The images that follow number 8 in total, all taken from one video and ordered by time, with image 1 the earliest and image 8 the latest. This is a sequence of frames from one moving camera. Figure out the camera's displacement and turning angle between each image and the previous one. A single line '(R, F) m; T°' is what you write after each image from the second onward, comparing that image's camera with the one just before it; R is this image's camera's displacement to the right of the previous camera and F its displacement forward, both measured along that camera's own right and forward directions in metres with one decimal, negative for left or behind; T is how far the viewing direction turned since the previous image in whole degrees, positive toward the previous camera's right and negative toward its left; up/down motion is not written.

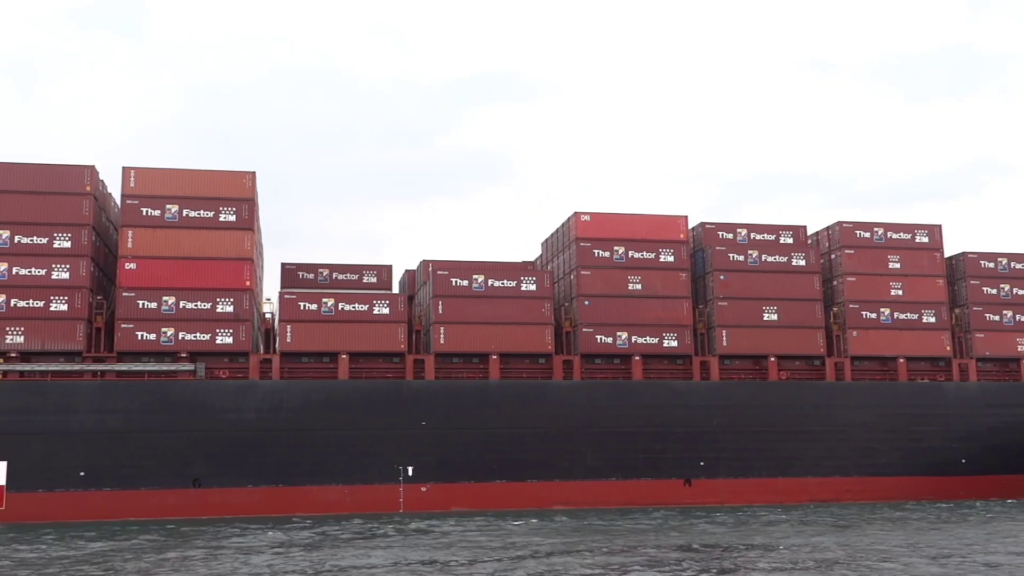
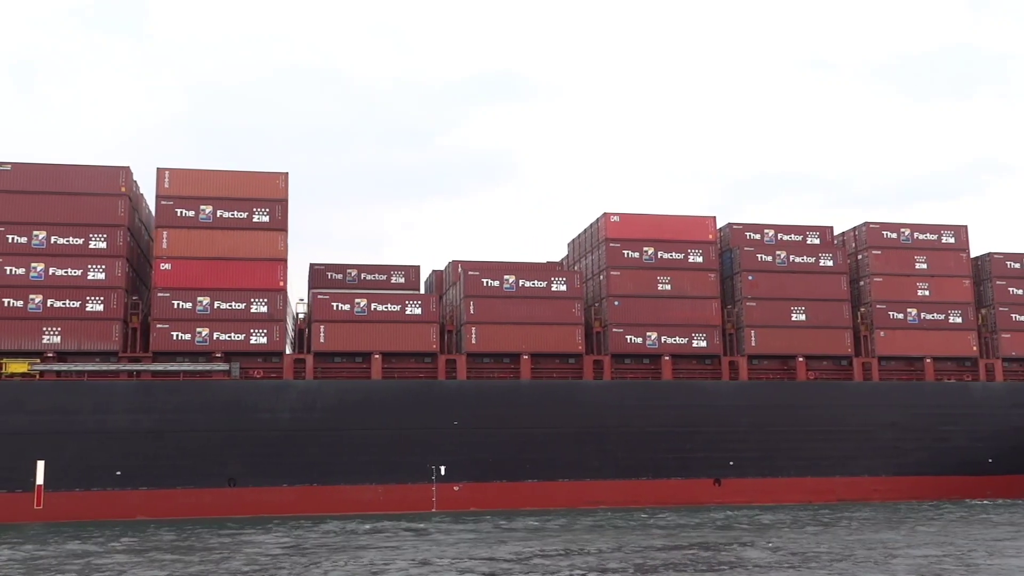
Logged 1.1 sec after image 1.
(-1.0, -0.1) m; 0°
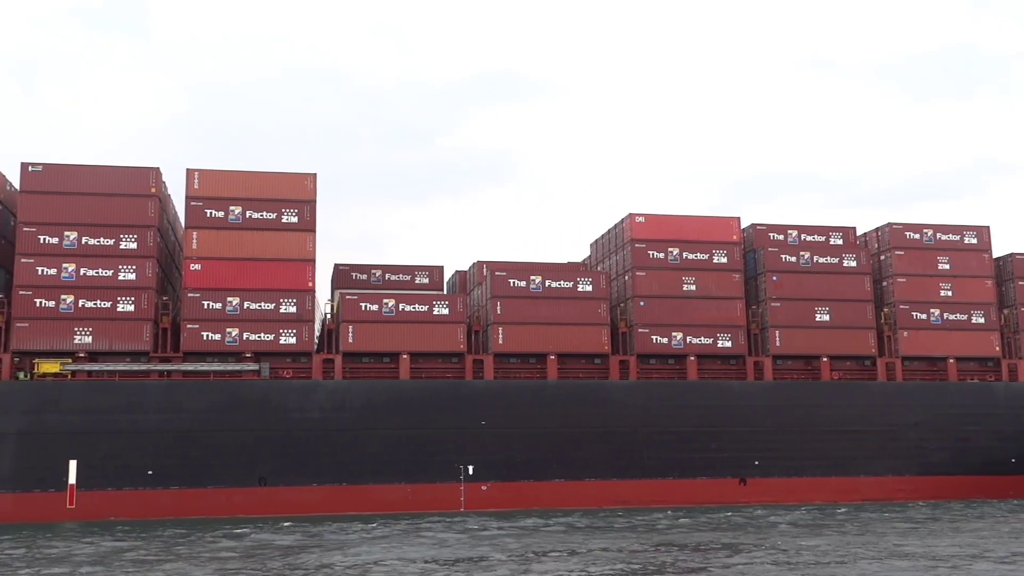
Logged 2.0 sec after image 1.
(-0.9, -0.1) m; 0°
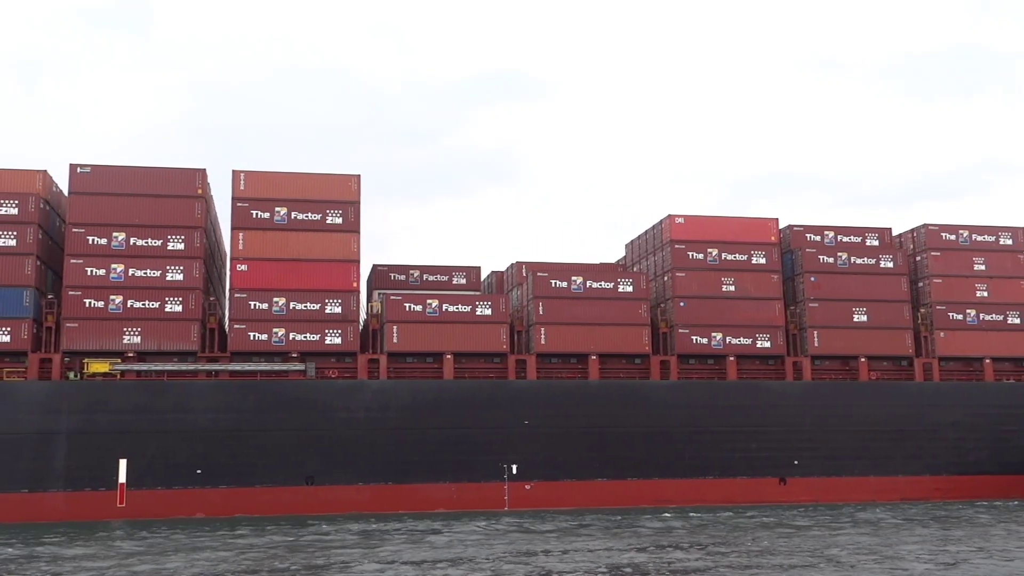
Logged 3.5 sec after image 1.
(-1.4, -0.2) m; 0°
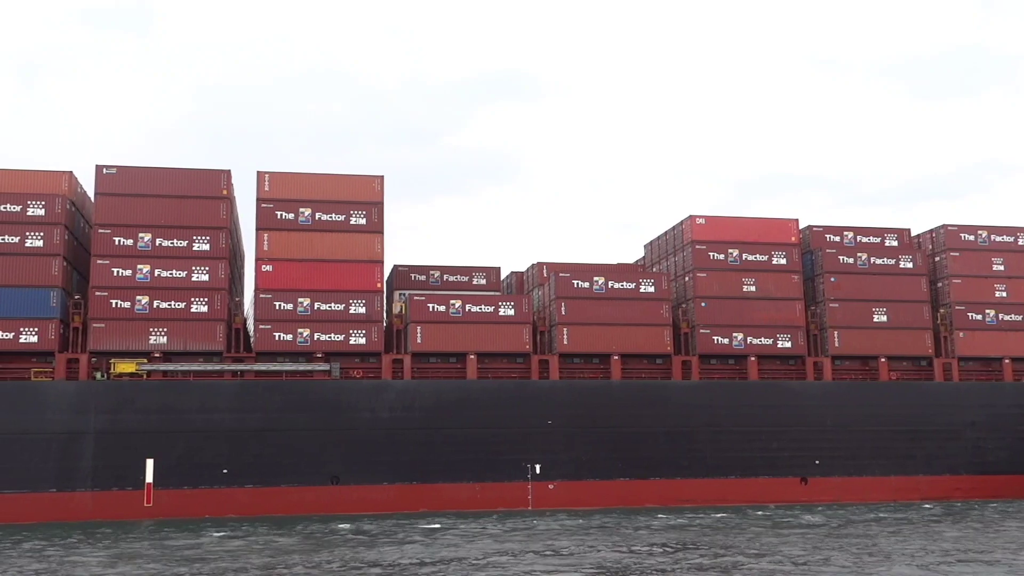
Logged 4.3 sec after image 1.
(-0.7, -0.1) m; 0°
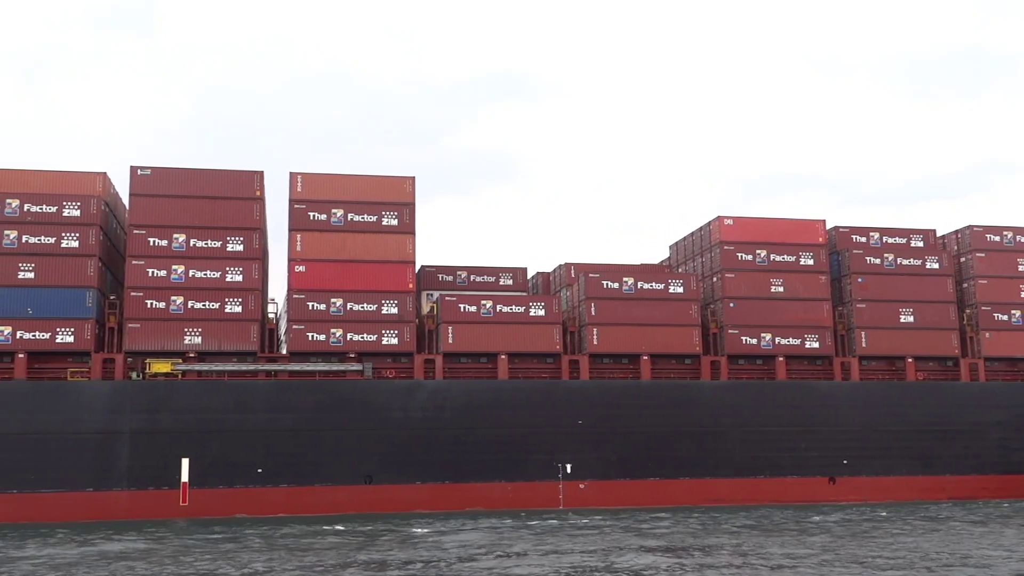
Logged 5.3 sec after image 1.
(-1.0, -0.1) m; 0°
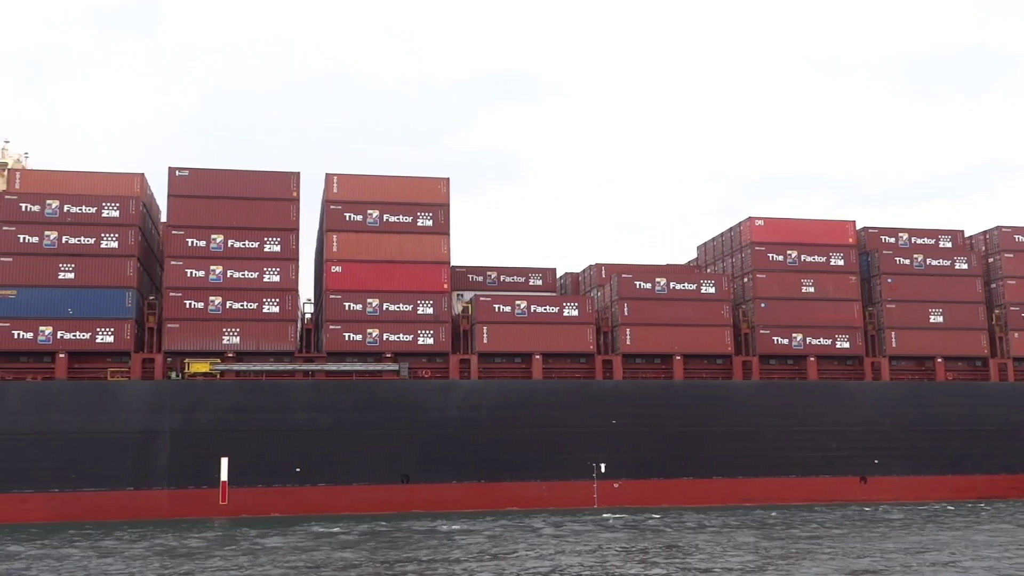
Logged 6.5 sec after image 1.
(-1.1, -0.2) m; 0°
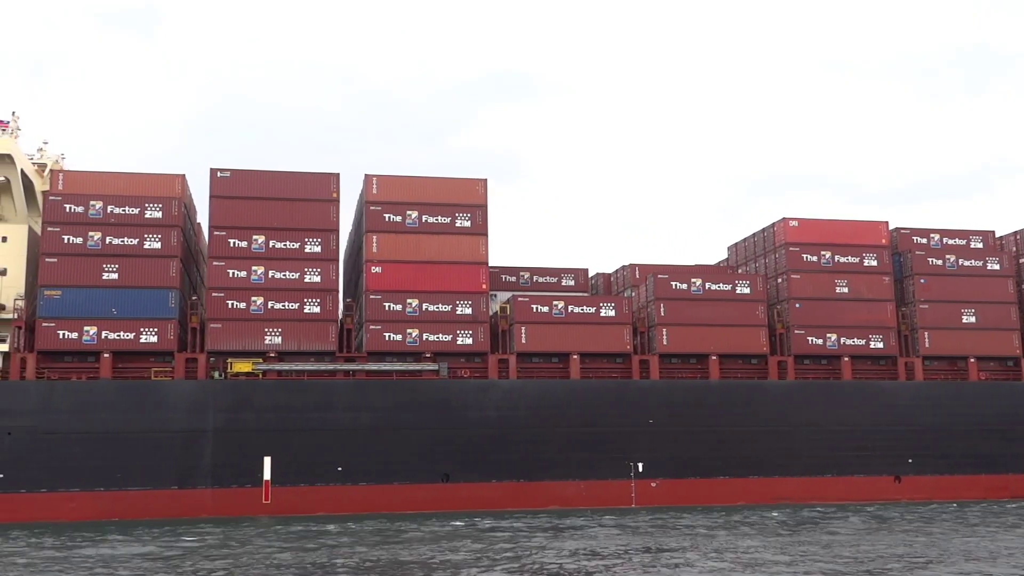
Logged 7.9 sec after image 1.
(-1.3, -0.2) m; 0°
